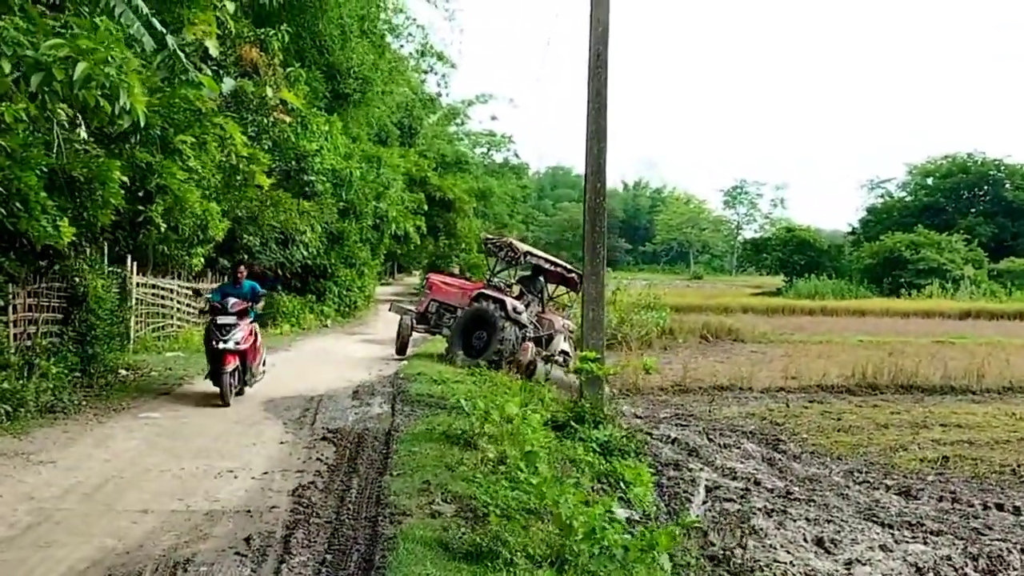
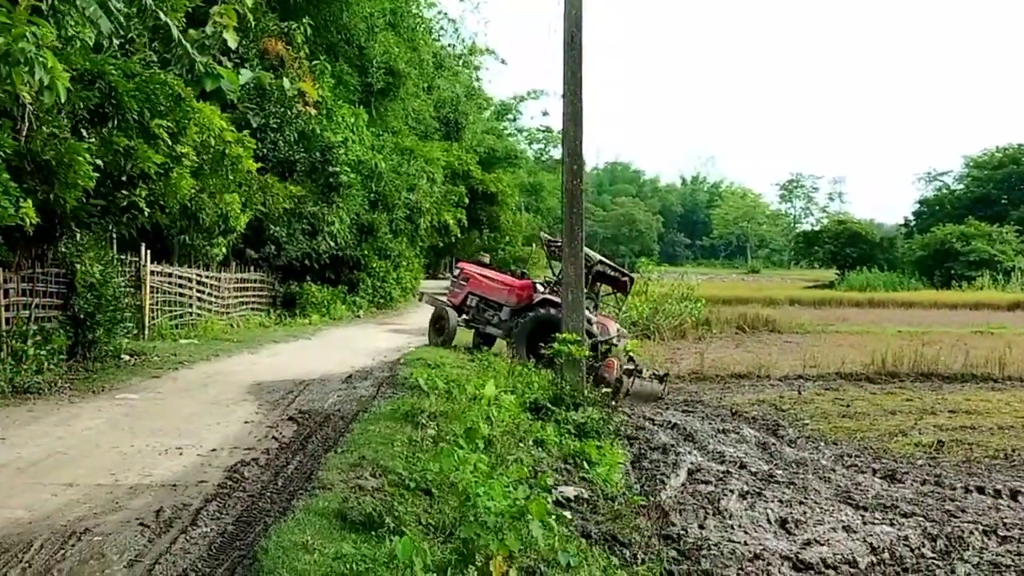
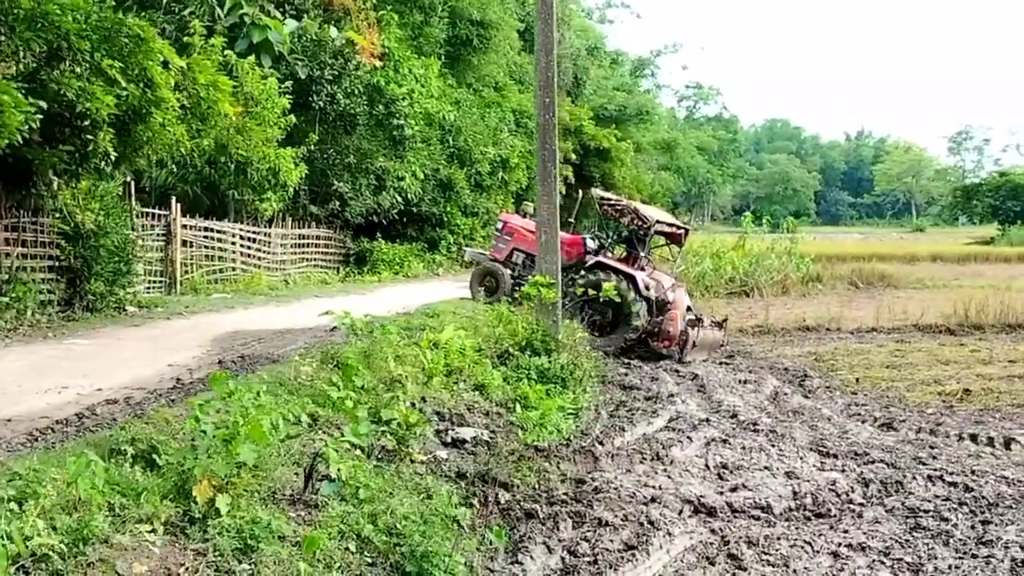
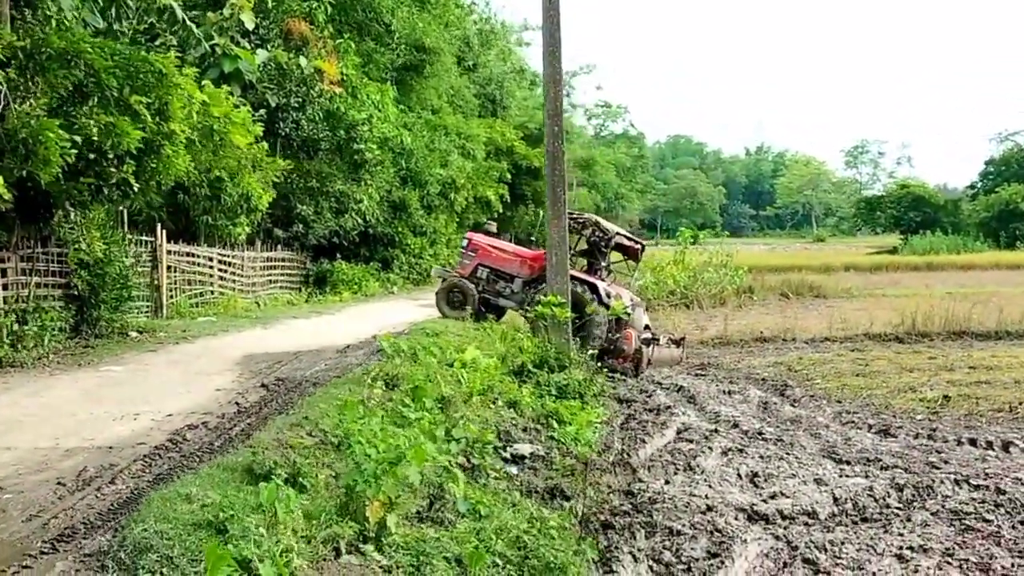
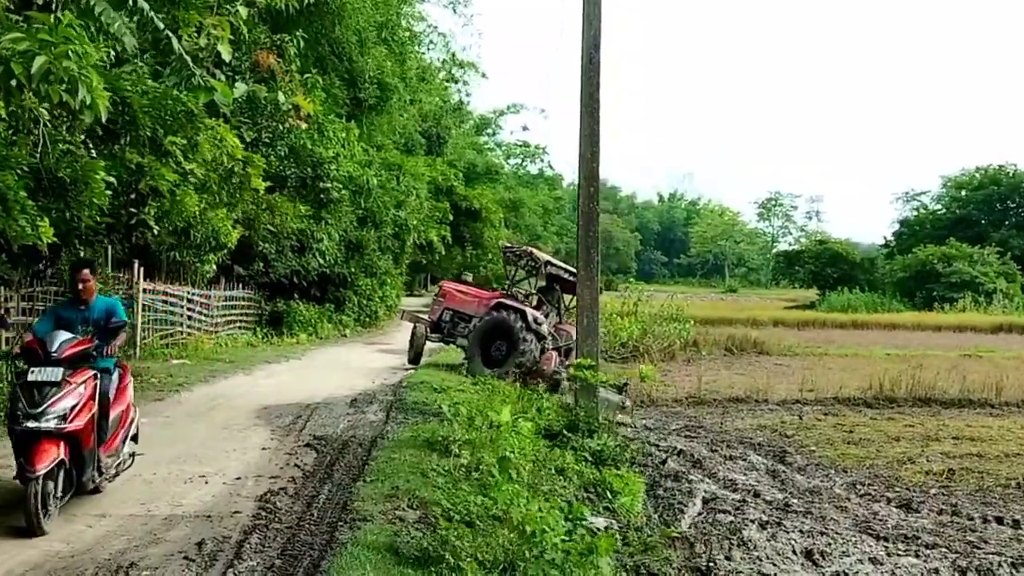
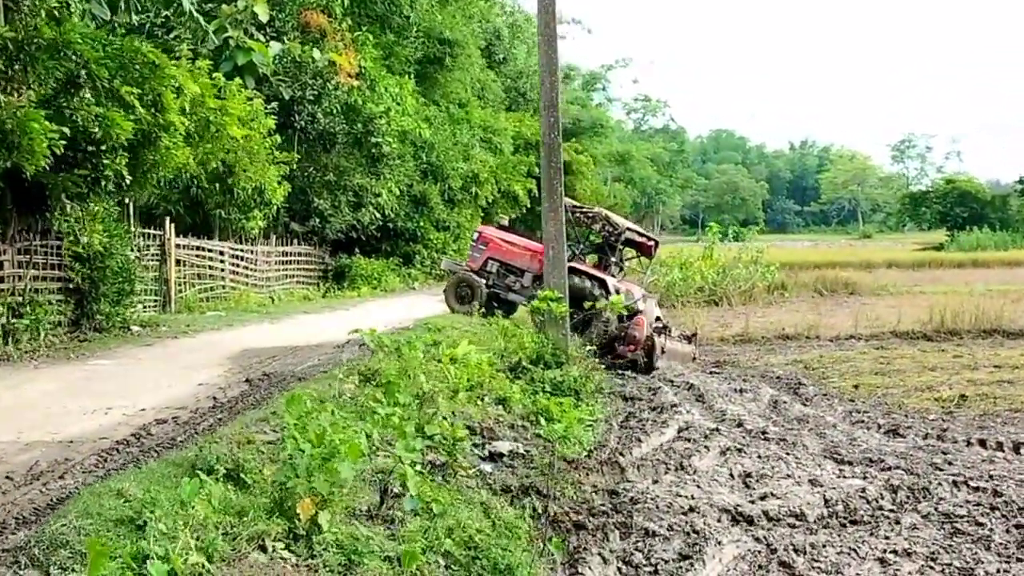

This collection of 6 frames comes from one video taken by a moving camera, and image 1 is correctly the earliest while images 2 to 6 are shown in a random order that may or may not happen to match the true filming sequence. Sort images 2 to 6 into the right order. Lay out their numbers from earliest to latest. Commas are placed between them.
5, 2, 4, 6, 3
